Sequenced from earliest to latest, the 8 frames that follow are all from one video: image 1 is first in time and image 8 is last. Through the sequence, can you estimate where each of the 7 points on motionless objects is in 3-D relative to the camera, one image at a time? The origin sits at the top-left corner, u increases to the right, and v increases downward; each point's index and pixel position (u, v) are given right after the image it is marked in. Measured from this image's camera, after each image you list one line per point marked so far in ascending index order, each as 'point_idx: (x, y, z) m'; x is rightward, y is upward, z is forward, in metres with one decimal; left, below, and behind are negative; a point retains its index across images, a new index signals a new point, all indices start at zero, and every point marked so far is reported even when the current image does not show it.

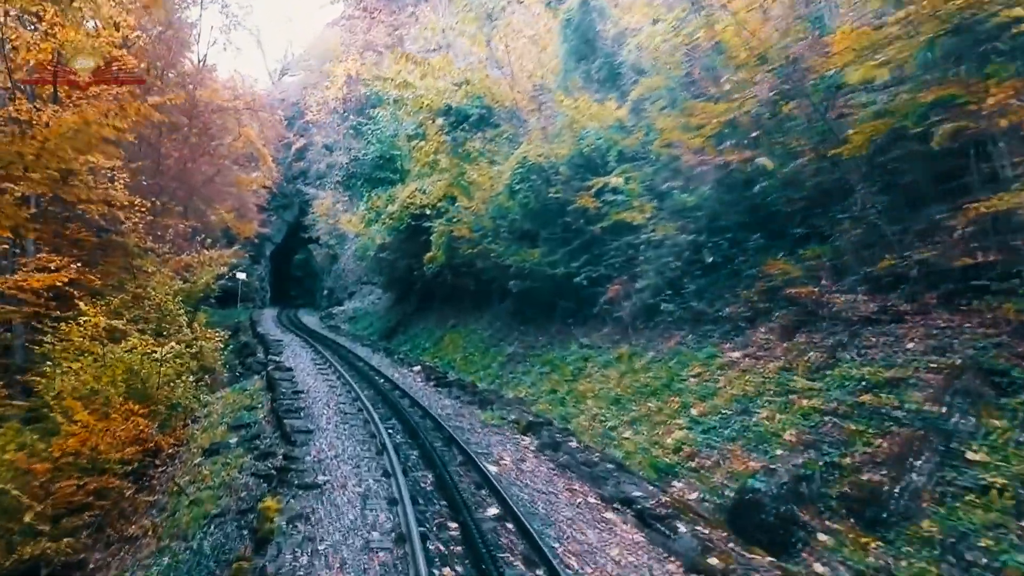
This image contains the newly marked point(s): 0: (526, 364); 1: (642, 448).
0: (+0.3, -1.4, +15.6) m
1: (+1.4, -1.7, +9.1) m
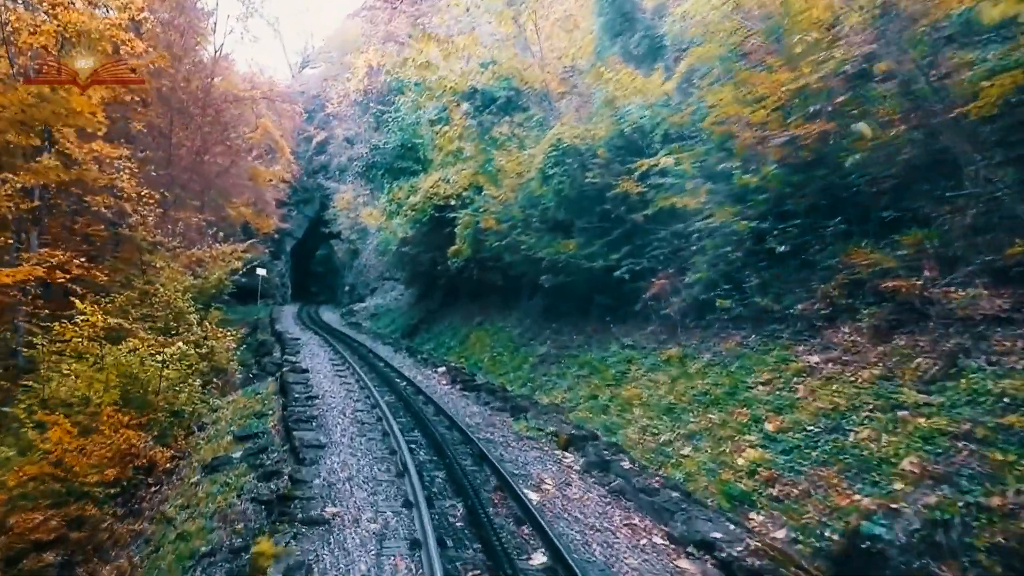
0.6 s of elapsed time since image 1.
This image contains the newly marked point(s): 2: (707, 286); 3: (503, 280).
0: (+0.9, -1.3, +14.3) m
1: (+1.7, -1.6, +7.8) m
2: (+2.6, 0.0, +11.4) m
3: (-0.2, +0.2, +19.7) m
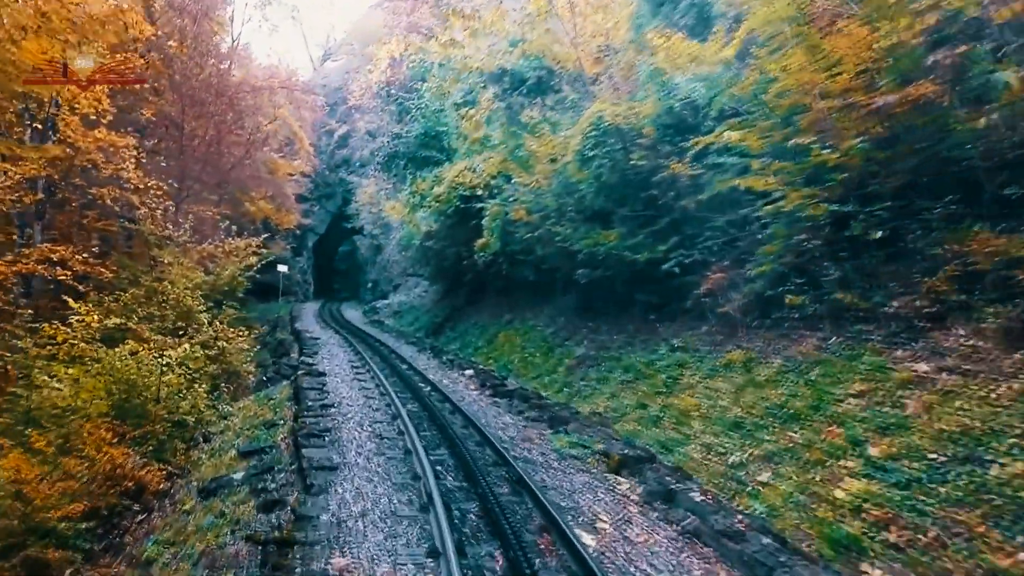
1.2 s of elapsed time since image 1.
0: (+1.4, -1.2, +12.9) m
1: (+2.1, -1.6, +6.4) m
2: (+3.0, +0.1, +10.0) m
3: (+0.5, +0.3, +18.3) m
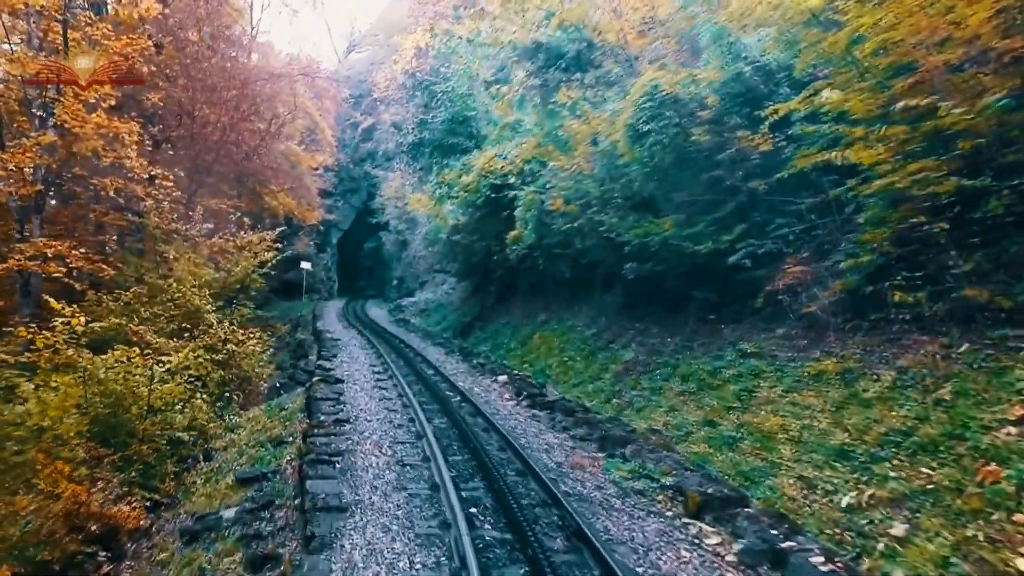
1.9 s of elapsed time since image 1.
0: (+1.9, -1.1, +11.3) m
1: (+2.4, -1.5, +4.7) m
2: (+3.5, +0.1, +8.3) m
3: (+1.2, +0.4, +16.7) m
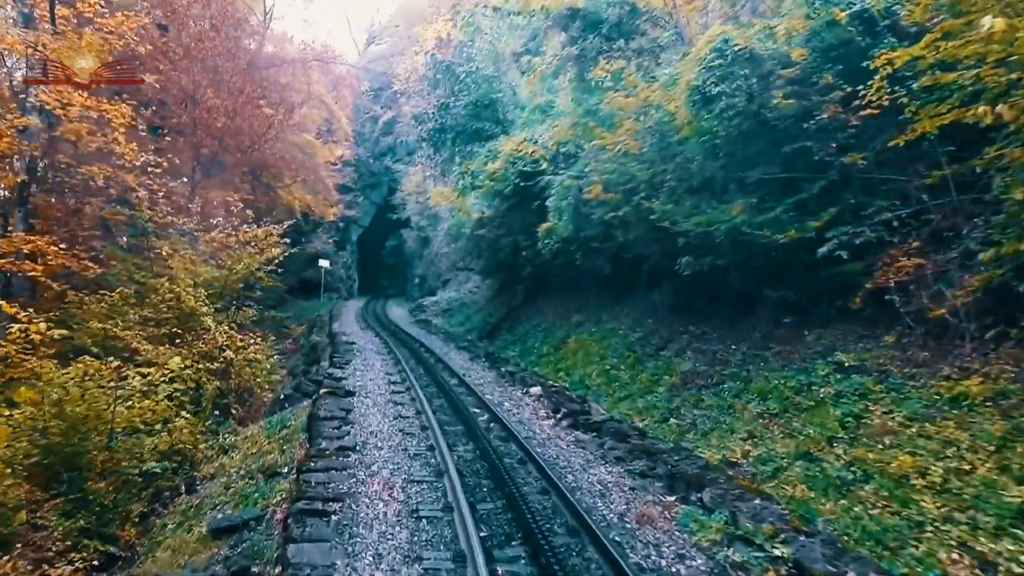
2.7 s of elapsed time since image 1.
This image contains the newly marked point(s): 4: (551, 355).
0: (+2.3, -1.1, +9.4) m
1: (+2.7, -1.5, +2.8) m
2: (+3.8, +0.1, +6.4) m
3: (+1.7, +0.4, +14.8) m
4: (+0.7, -1.2, +15.5) m
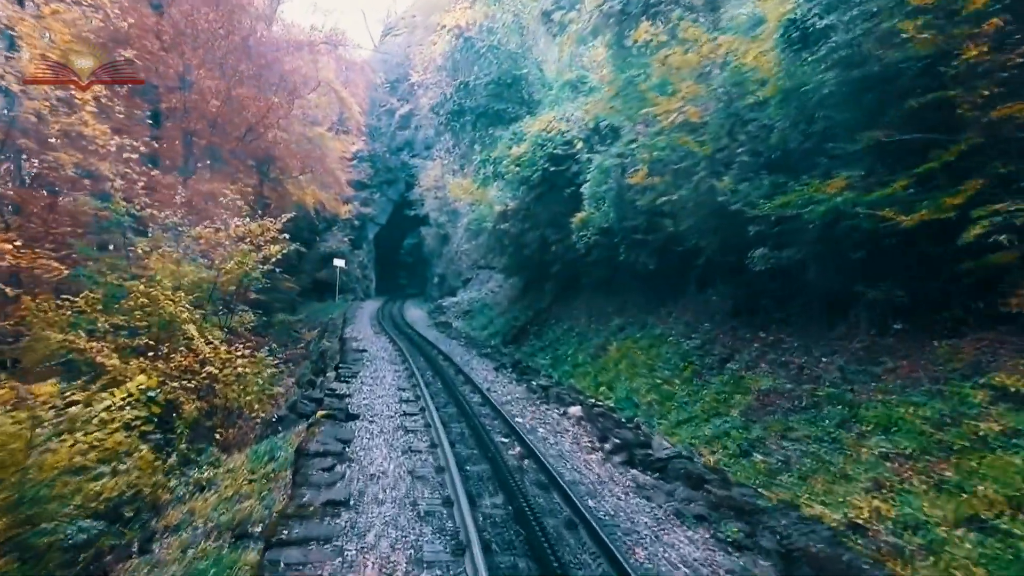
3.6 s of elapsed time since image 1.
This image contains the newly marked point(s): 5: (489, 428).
0: (+2.7, -1.1, +7.3) m
1: (+2.8, -1.5, +0.7) m
2: (+4.0, +0.2, +4.3) m
3: (+2.2, +0.4, +12.7) m
4: (+1.2, -1.2, +13.4) m
5: (-0.2, -1.5, +9.3) m
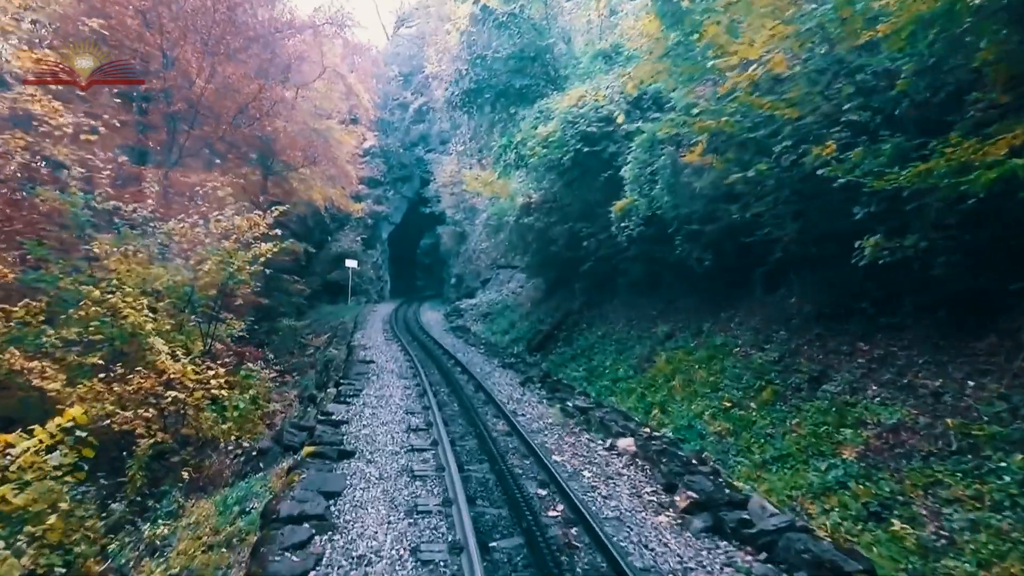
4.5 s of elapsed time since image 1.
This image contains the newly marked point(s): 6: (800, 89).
0: (+2.9, -1.1, +5.2) m
1: (+3.0, -1.5, -1.4) m
2: (+4.2, +0.2, +2.1) m
3: (+2.5, +0.4, +10.6) m
4: (+1.6, -1.2, +11.3) m
5: (+0.1, -1.5, +7.2) m
6: (+2.4, +1.7, +7.4) m
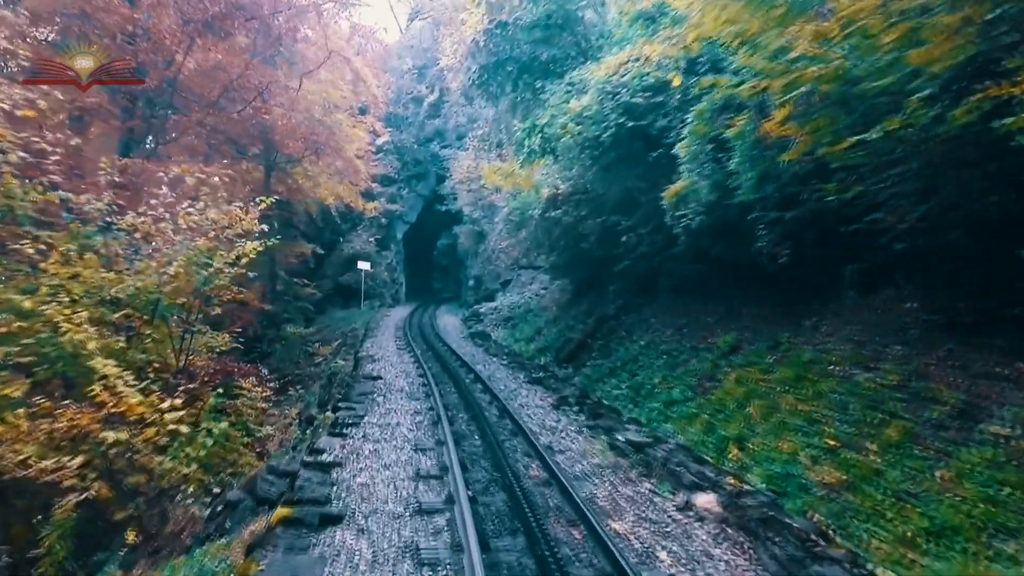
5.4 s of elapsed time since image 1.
0: (+3.2, -1.1, +3.0) m
1: (+3.1, -1.5, -3.6) m
2: (+4.4, +0.2, -0.1) m
3: (+2.9, +0.4, +8.5) m
4: (+1.9, -1.2, +9.2) m
5: (+0.3, -1.6, +5.1) m
6: (+2.7, +1.7, +5.3) m
